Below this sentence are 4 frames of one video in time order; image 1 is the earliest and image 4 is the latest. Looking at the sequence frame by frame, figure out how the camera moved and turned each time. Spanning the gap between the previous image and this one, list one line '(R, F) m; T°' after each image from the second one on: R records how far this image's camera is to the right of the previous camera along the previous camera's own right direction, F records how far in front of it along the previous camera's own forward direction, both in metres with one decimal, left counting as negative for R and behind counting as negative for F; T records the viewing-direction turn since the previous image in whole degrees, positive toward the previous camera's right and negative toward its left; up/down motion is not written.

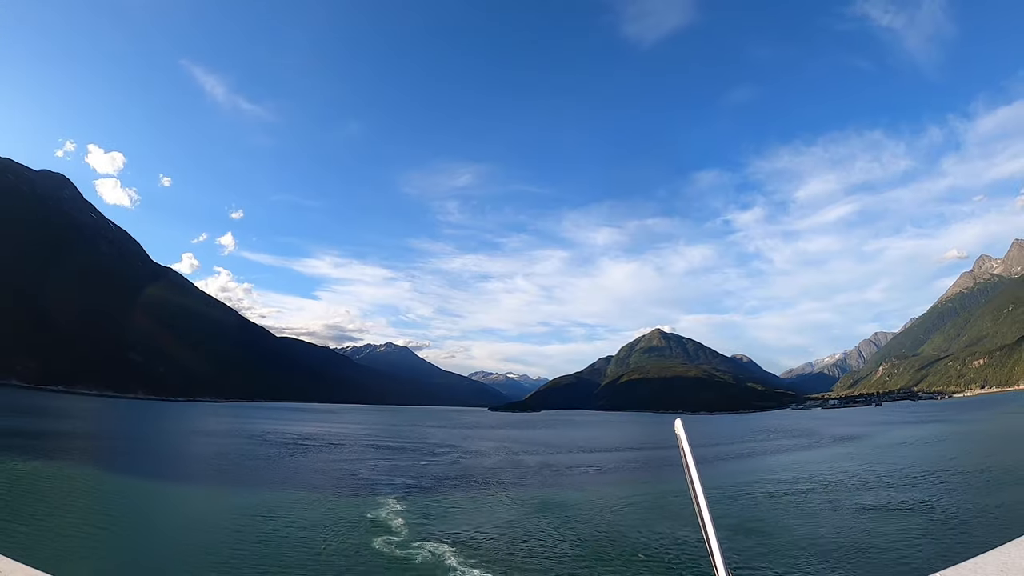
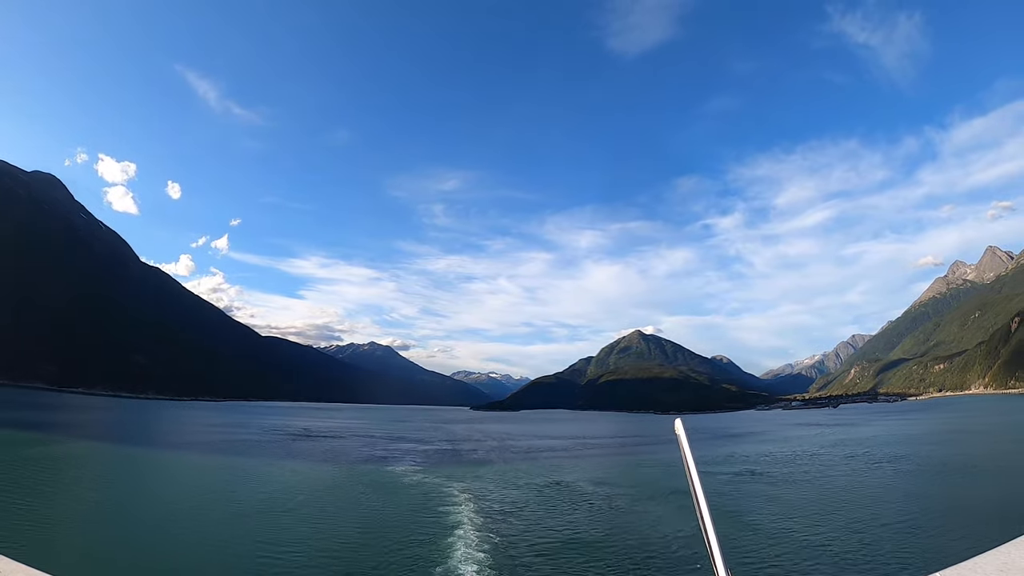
(+0.1, -1.1) m; +2°
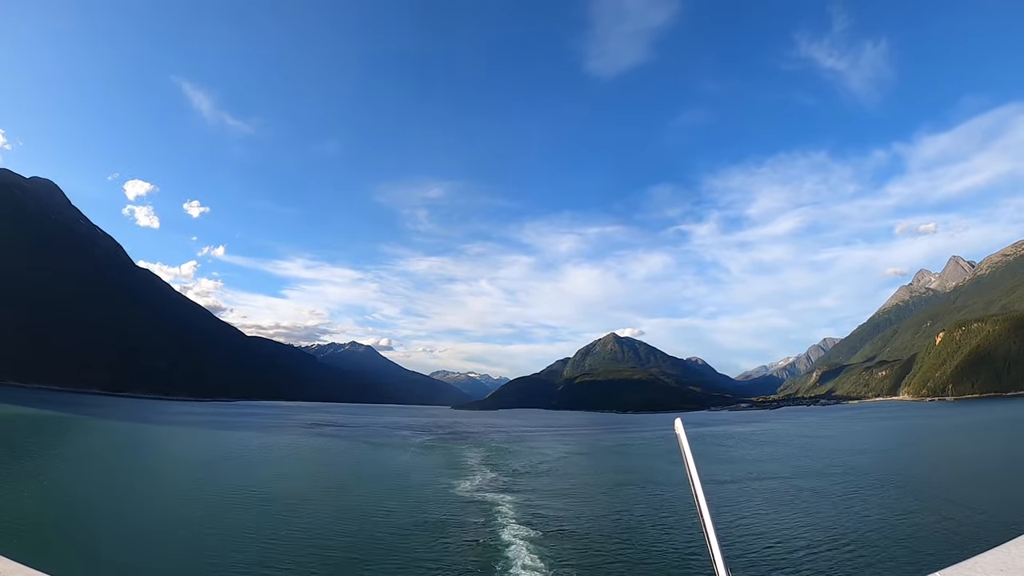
(+0.2, -2.1) m; +2°
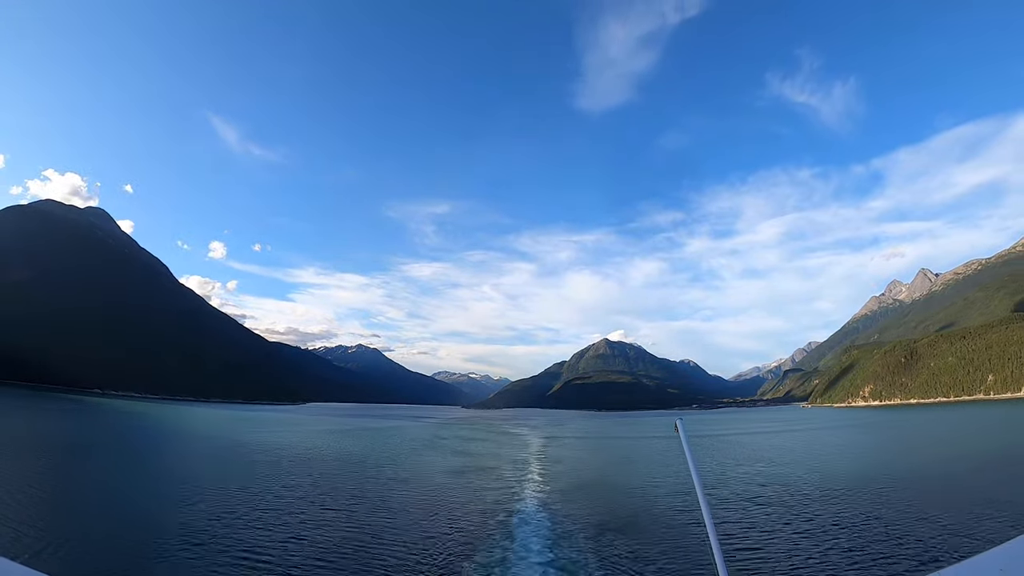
(+0.1, -5.2) m; 0°
